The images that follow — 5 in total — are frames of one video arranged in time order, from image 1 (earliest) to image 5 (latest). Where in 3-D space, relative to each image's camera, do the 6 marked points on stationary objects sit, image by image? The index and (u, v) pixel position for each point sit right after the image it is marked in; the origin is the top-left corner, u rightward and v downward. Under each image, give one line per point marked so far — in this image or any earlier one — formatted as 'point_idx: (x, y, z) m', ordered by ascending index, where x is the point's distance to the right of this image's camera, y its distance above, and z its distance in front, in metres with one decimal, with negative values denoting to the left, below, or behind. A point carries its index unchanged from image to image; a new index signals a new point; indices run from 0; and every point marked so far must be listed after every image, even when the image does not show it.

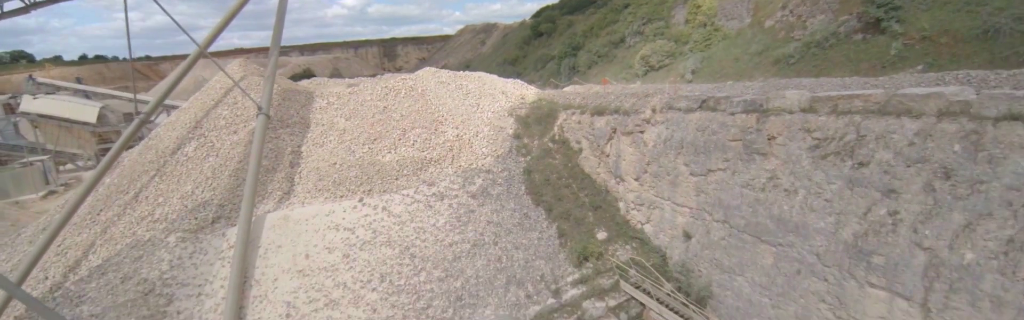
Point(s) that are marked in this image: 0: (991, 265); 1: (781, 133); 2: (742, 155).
0: (+5.1, -1.1, +5.2) m
1: (+4.2, +0.4, +7.8) m
2: (+3.9, +0.1, +8.4) m
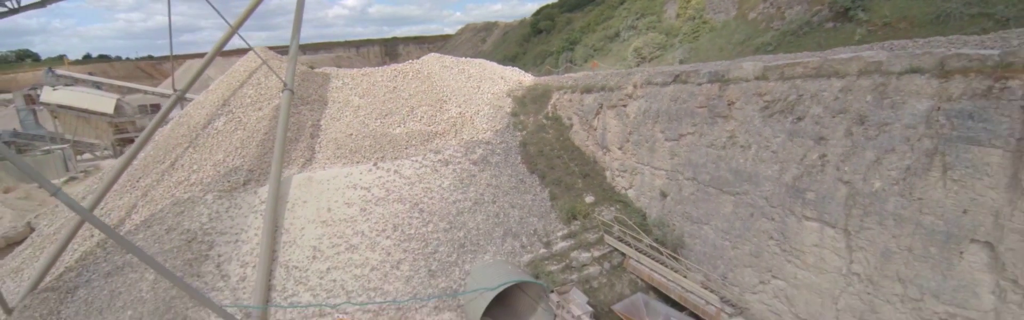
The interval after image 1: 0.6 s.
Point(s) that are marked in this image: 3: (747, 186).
0: (+5.0, -0.4, +6.5) m
1: (+4.1, +1.1, +9.0) m
2: (+3.8, +0.8, +9.7) m
3: (+4.2, -0.5, +8.8) m
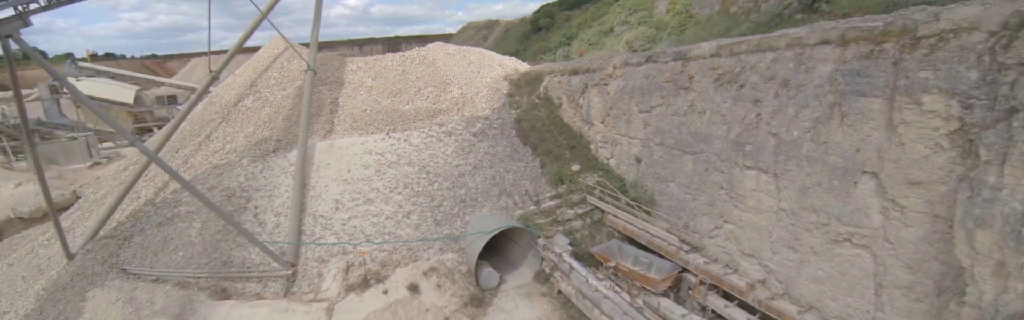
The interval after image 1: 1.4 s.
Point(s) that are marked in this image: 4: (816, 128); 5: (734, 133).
0: (+4.8, +0.4, +8.2) m
1: (+4.0, +1.8, +10.7) m
2: (+3.7, +1.5, +11.4) m
3: (+4.0, +0.3, +10.5) m
4: (+4.9, +0.5, +8.0) m
5: (+4.3, +0.5, +9.6) m
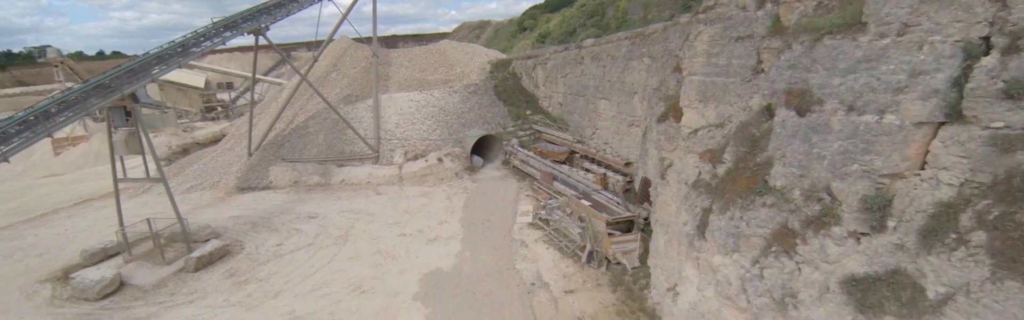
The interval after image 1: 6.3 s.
0: (+3.9, +2.9, +18.4) m
1: (+3.0, +4.4, +20.9) m
2: (+2.7, +4.1, +21.6) m
3: (+3.1, +2.8, +20.7) m
4: (+3.9, +3.0, +18.2) m
5: (+3.4, +3.1, +19.8) m
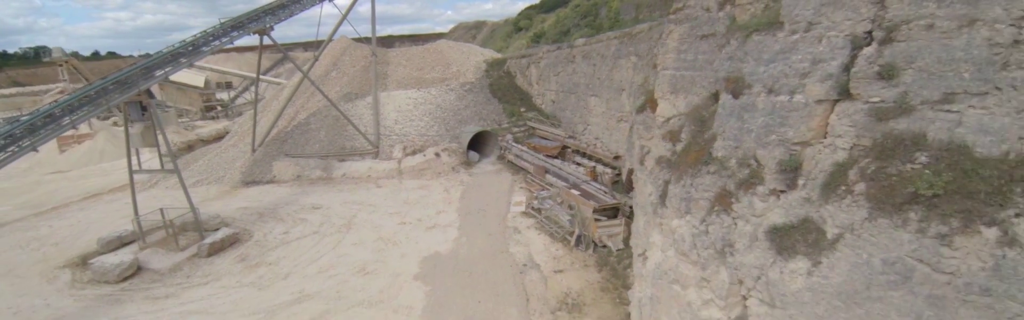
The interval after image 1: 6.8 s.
0: (+3.7, +3.2, +19.3) m
1: (+2.8, +4.6, +21.8) m
2: (+2.4, +4.3, +22.5) m
3: (+2.8, +3.1, +21.6) m
4: (+3.7, +3.3, +19.1) m
5: (+3.1, +3.3, +20.7) m
